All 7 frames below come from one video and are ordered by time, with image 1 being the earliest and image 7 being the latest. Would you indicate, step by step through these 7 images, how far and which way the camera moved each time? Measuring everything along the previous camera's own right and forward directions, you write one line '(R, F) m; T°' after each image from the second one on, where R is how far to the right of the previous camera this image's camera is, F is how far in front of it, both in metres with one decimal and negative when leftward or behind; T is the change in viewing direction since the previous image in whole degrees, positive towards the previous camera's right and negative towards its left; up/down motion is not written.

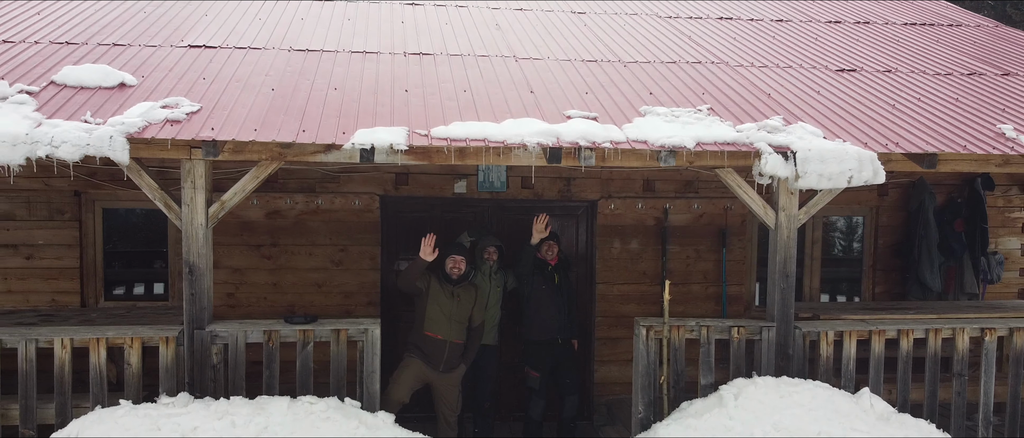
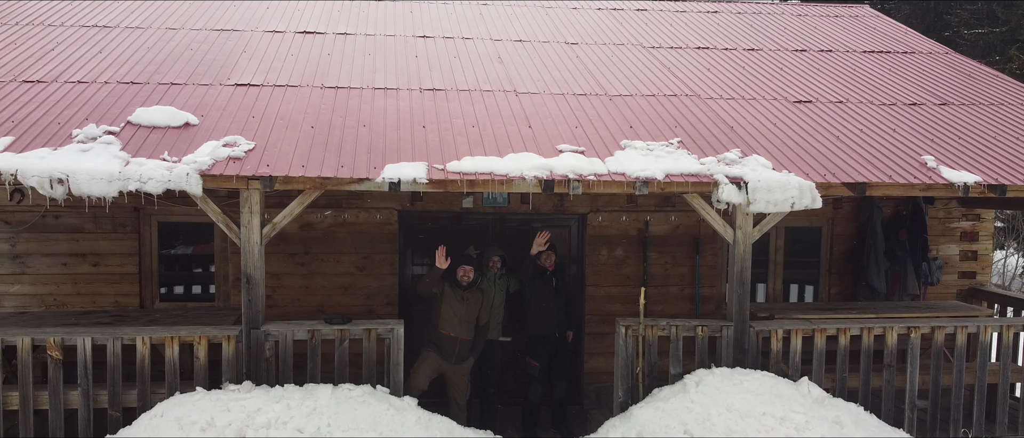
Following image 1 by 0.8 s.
(0.0, -0.7) m; 0°
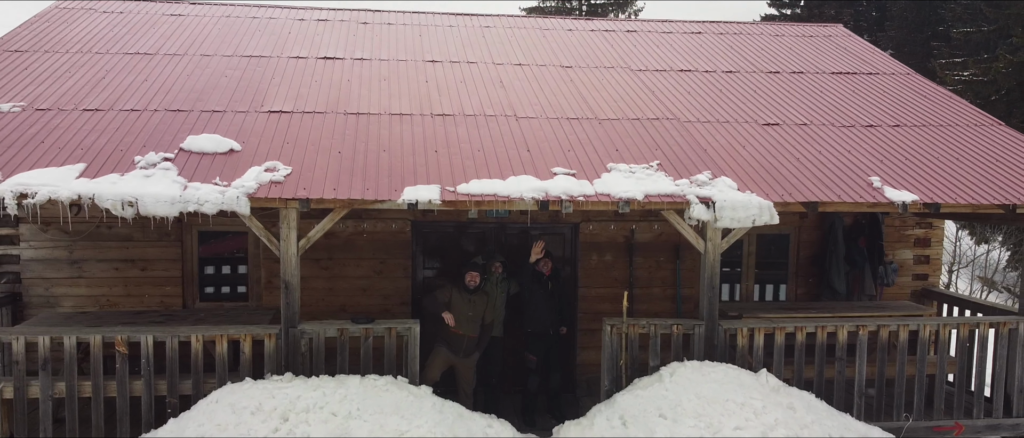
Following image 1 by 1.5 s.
(0.0, -0.7) m; 0°
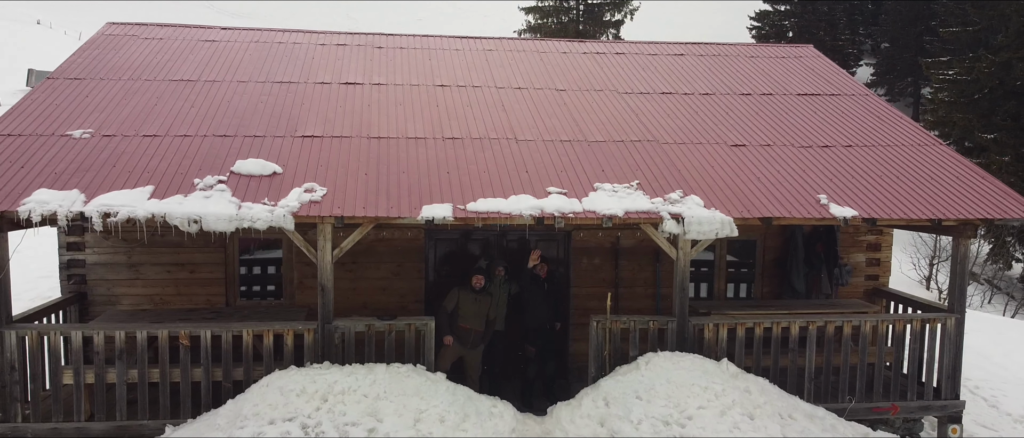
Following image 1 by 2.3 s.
(0.0, -0.9) m; 0°
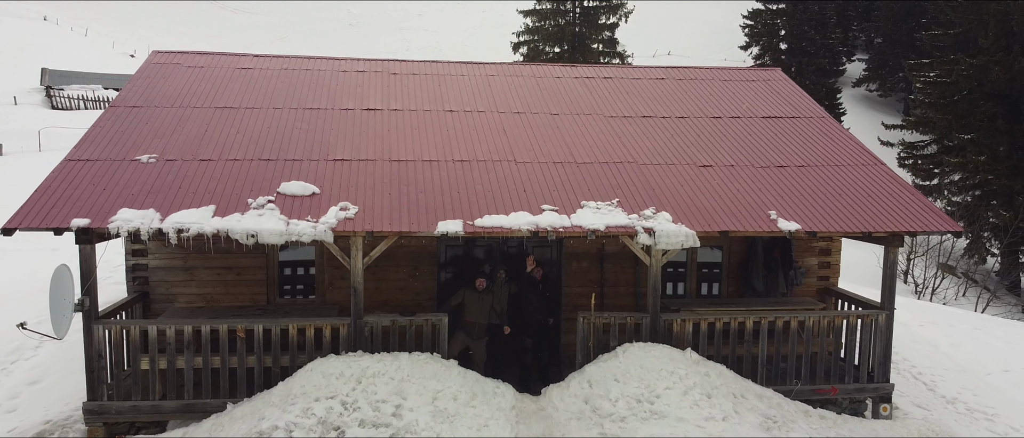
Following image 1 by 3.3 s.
(0.0, -1.2) m; 0°
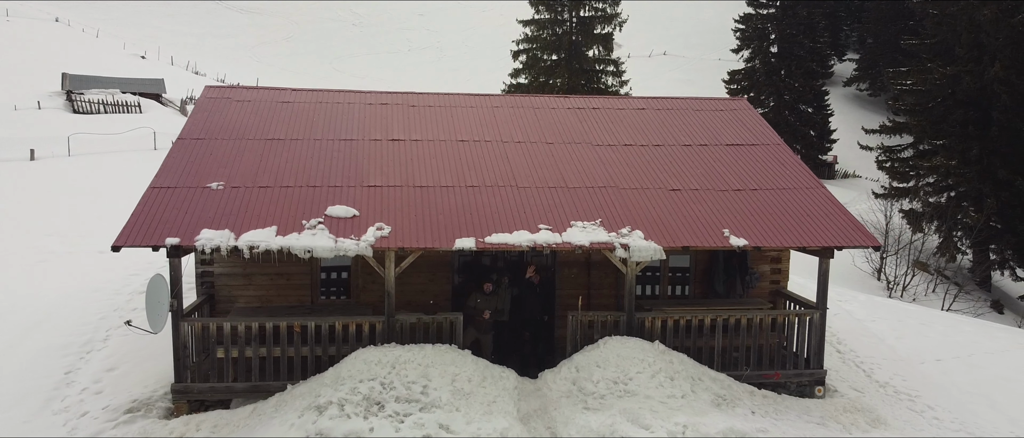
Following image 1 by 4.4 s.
(0.0, -1.7) m; 0°
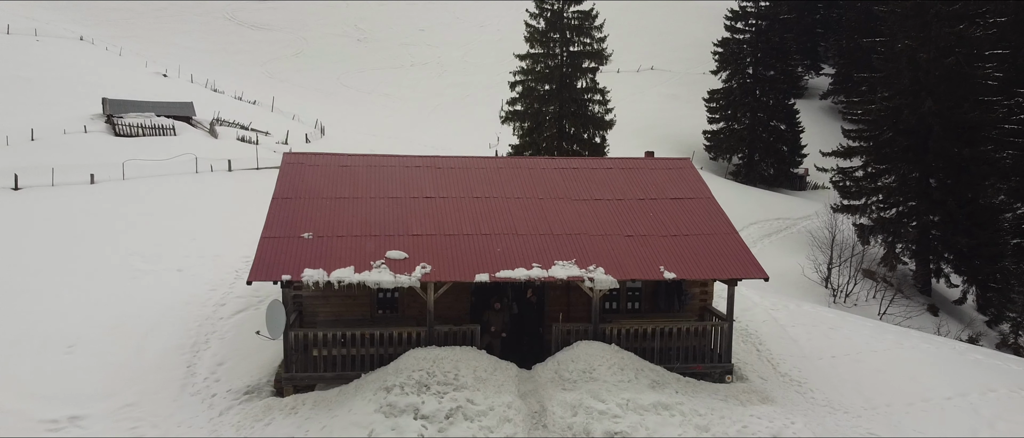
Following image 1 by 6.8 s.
(-0.1, -4.1) m; 0°
